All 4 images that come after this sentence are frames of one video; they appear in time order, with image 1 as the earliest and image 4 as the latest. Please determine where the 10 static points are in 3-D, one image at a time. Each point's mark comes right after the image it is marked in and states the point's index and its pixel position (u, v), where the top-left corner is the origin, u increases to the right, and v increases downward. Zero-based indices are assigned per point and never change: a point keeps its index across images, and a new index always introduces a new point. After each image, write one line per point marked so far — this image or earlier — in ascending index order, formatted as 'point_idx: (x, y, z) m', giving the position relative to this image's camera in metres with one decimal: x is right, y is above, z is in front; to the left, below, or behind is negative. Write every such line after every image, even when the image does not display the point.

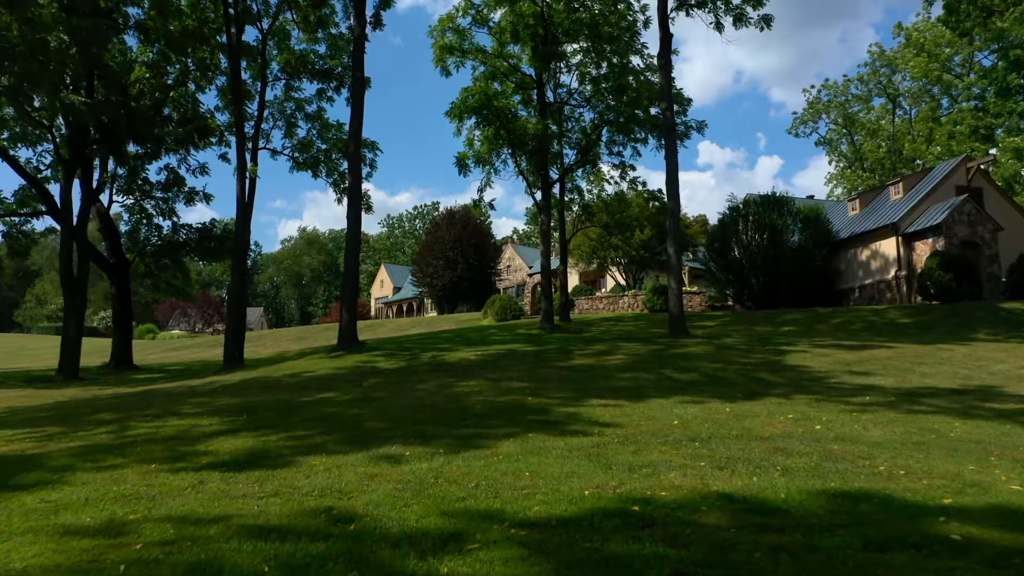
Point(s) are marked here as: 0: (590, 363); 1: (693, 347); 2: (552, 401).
0: (+1.2, -1.2, +13.5) m
1: (+3.3, -1.1, +15.7) m
2: (+0.4, -1.1, +8.7) m
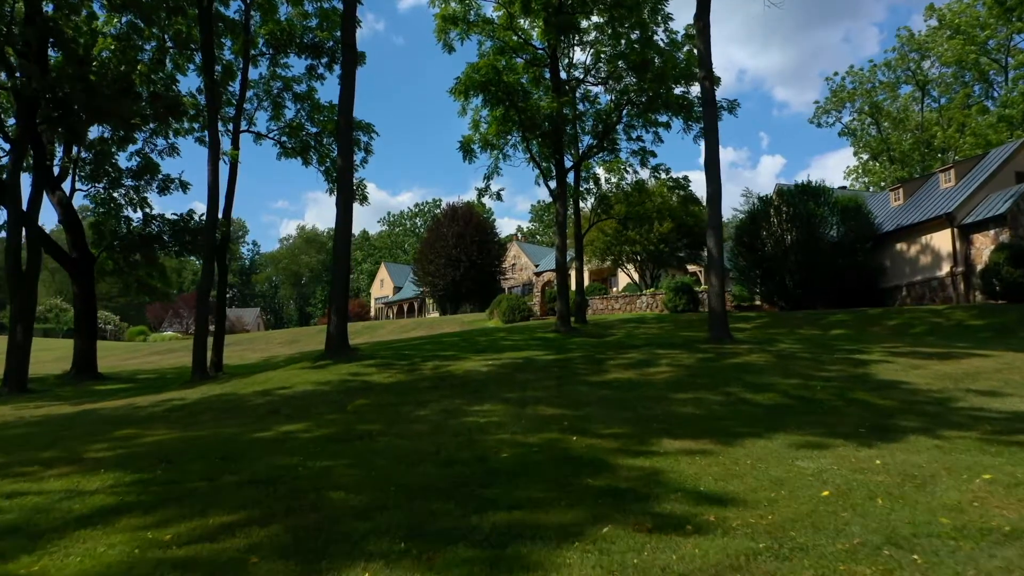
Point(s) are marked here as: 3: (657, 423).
0: (+1.5, -1.1, +10.9) m
1: (+3.6, -1.0, +13.1) m
2: (+0.7, -1.1, +6.1) m
3: (+1.2, -1.1, +7.2) m
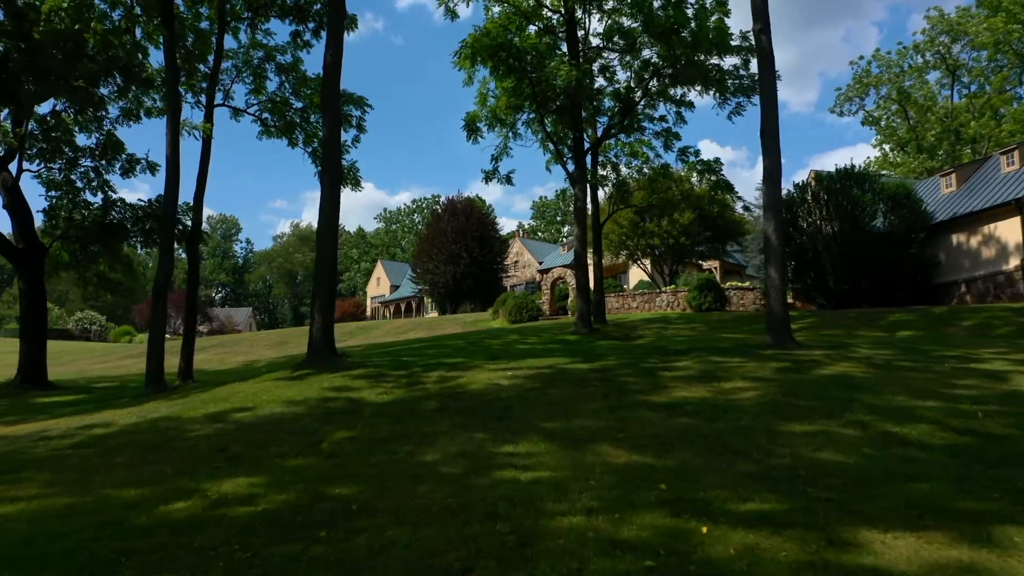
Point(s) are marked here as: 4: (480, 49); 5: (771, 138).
0: (+1.8, -1.0, +8.2) m
1: (+3.9, -0.9, +10.4) m
2: (+1.0, -1.0, +3.4) m
3: (+1.5, -1.0, +4.5) m
4: (-0.7, +5.4, +19.8) m
5: (+4.1, +2.4, +13.8) m
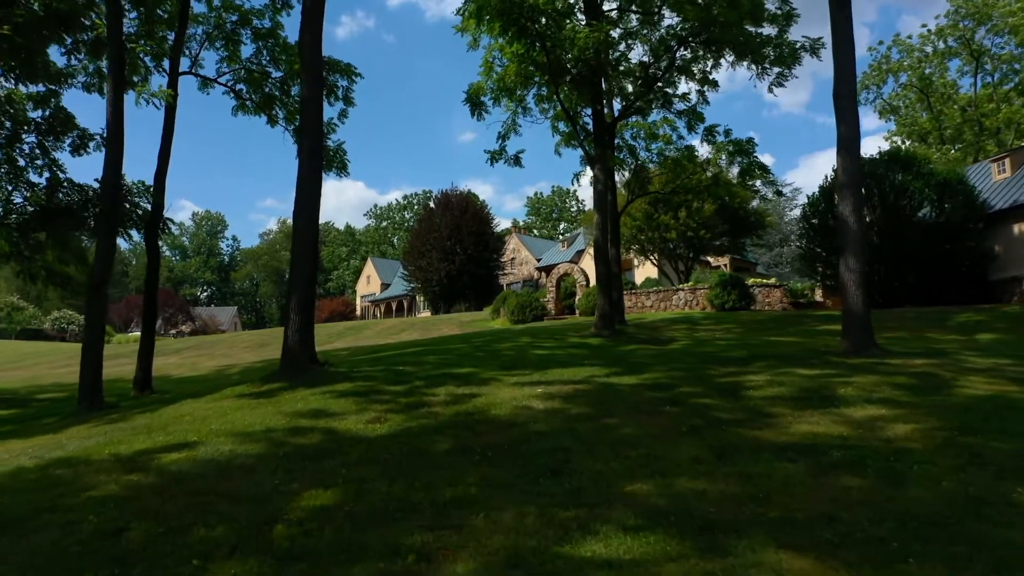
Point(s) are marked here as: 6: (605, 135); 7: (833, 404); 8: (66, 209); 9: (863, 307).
0: (+2.2, -0.9, +5.7) m
1: (+4.2, -0.9, +7.9) m
2: (+1.4, -0.9, +0.8) m
3: (+1.9, -0.9, +2.0) m
4: (-0.5, +5.5, +17.2) m
5: (+4.4, +2.5, +11.3) m
6: (+2.0, +3.3, +18.7) m
7: (+2.5, -0.9, +6.8) m
8: (-8.1, +1.4, +15.7) m
9: (+4.6, -0.2, +11.3) m
